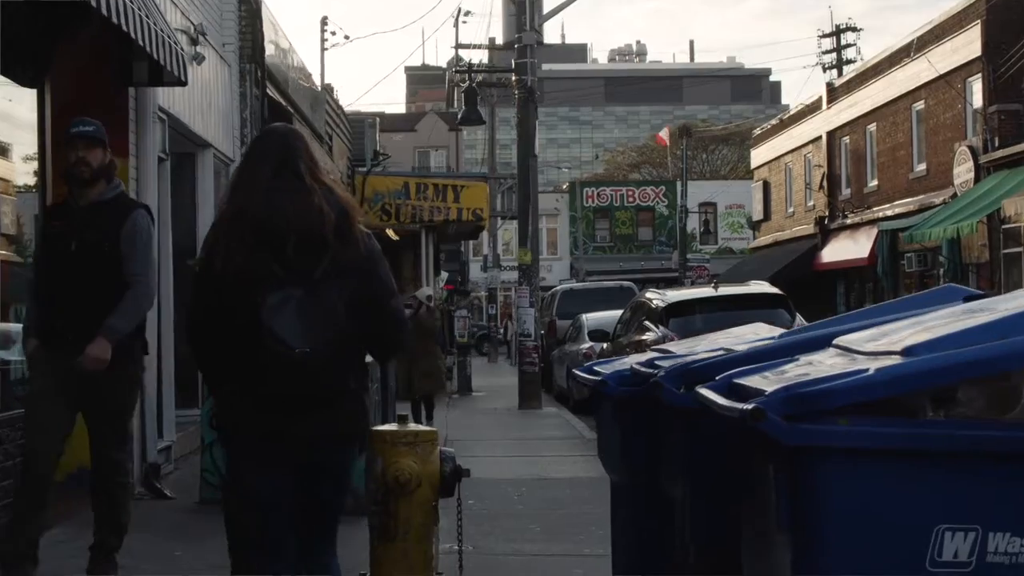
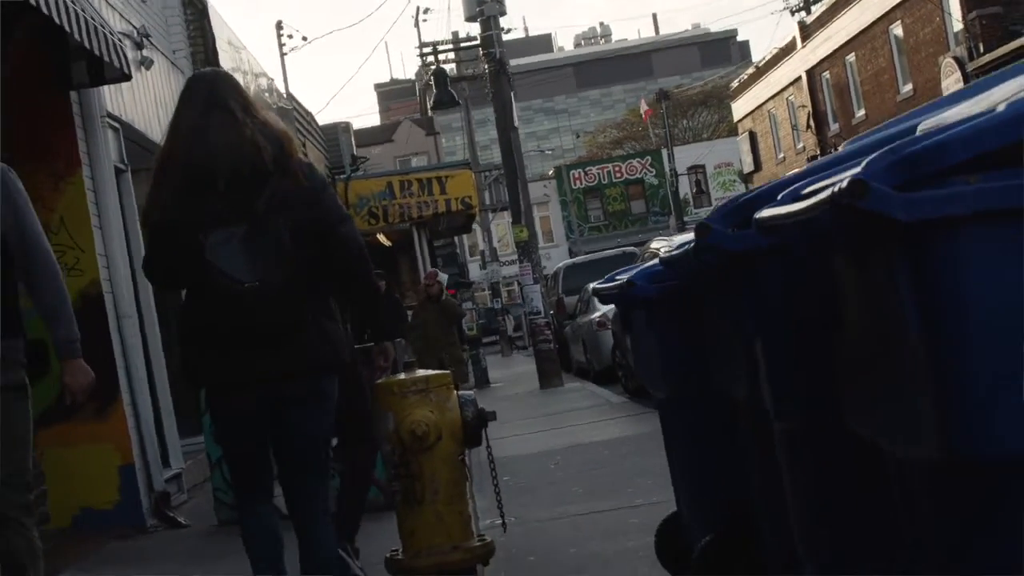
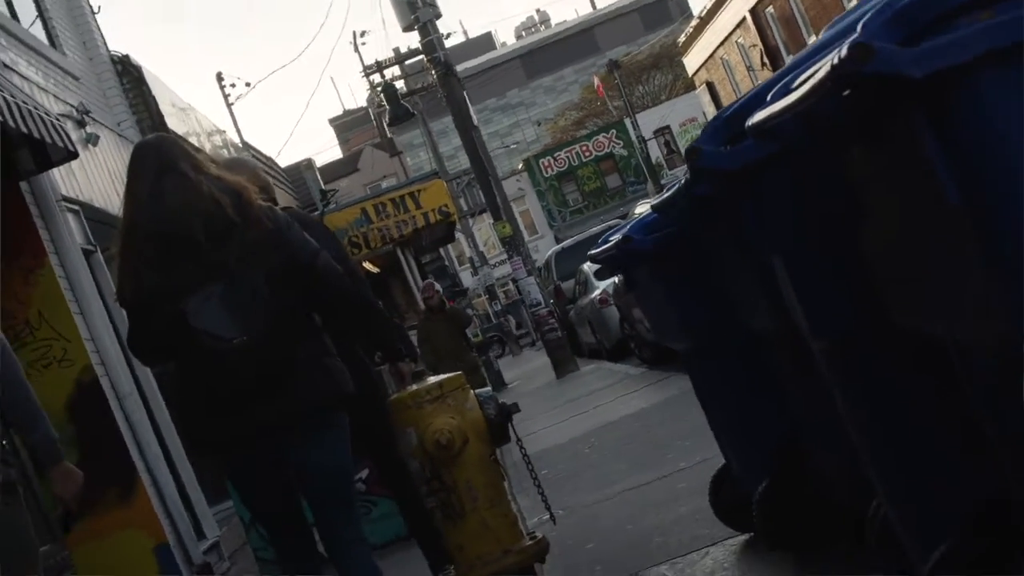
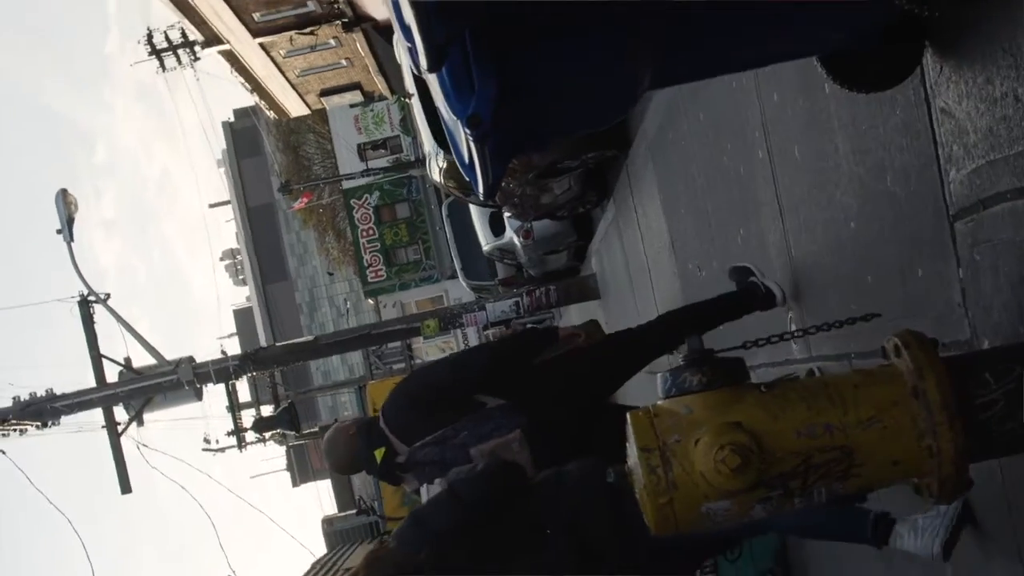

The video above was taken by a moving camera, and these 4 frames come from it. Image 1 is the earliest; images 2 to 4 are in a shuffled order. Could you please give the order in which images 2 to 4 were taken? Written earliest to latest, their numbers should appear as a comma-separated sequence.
2, 3, 4
